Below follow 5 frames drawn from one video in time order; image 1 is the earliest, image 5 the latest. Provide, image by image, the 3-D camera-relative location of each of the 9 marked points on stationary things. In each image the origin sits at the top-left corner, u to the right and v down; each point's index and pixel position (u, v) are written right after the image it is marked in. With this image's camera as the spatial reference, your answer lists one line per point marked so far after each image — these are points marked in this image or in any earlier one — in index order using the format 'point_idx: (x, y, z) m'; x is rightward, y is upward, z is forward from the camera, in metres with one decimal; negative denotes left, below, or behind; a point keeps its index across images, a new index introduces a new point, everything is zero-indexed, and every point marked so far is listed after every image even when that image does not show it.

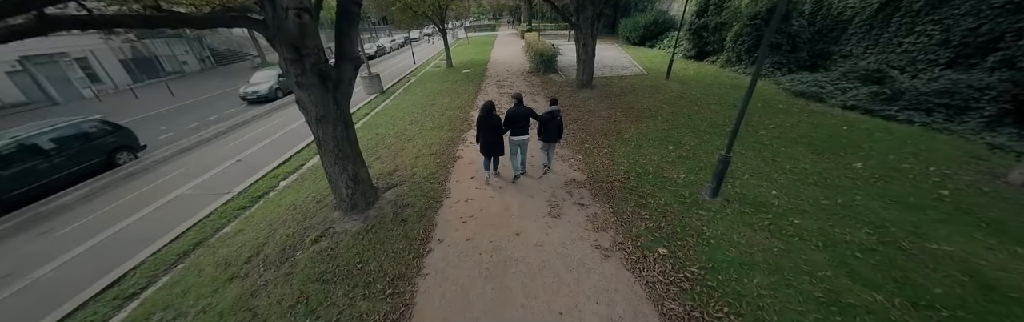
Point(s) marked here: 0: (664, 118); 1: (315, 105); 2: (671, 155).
0: (+4.4, +1.2, +7.8) m
1: (-2.8, +0.8, +3.9) m
2: (+3.4, +0.1, +5.8) m
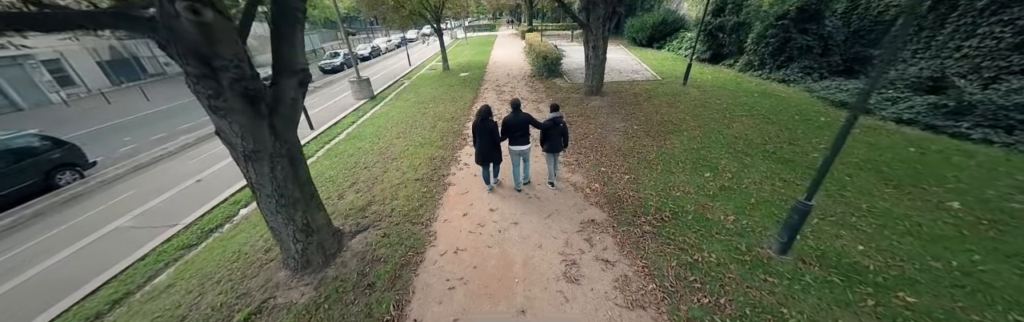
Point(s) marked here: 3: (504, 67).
0: (+4.4, +0.7, +6.7) m
1: (-2.8, +0.3, +2.8) m
2: (+3.4, -0.4, +4.7) m
3: (-0.5, +5.8, +16.8) m
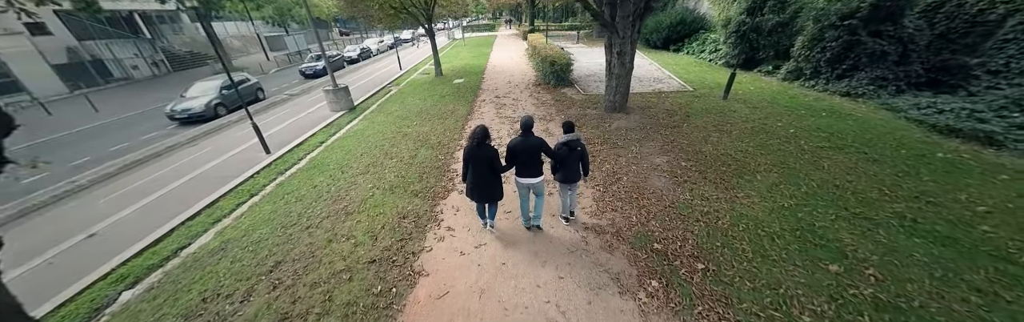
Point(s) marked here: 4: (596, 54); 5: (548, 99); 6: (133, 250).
0: (+4.5, -0.3, +4.7) m
1: (-2.7, -0.7, +0.9) m
2: (+3.5, -1.4, +2.8) m
3: (-0.4, +4.8, +14.8) m
4: (+5.3, +6.8, +17.4) m
5: (+1.3, +2.2, +9.9) m
6: (-7.0, -1.7, +4.9) m
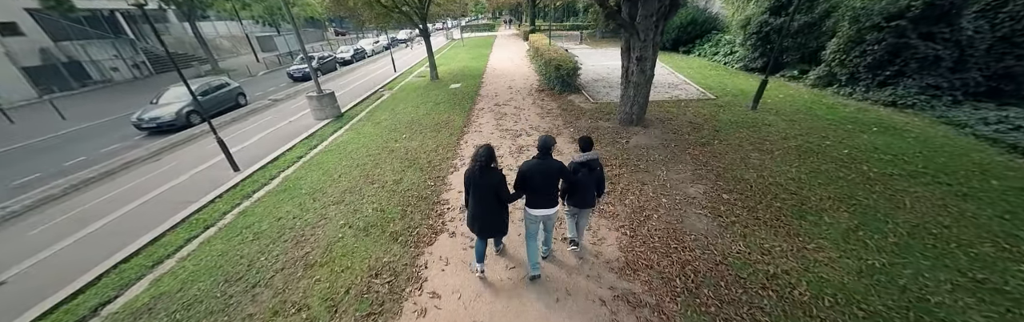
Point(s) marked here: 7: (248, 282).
0: (+4.5, -0.8, +3.8) m
1: (-2.6, -1.2, -0.1) m
2: (+3.6, -1.9, +1.8) m
3: (-0.4, +4.3, +13.8) m
4: (+5.4, +6.3, +16.4) m
5: (+1.4, +1.7, +8.9) m
6: (-6.9, -2.2, +3.9) m
7: (-3.6, -1.6, +3.7) m
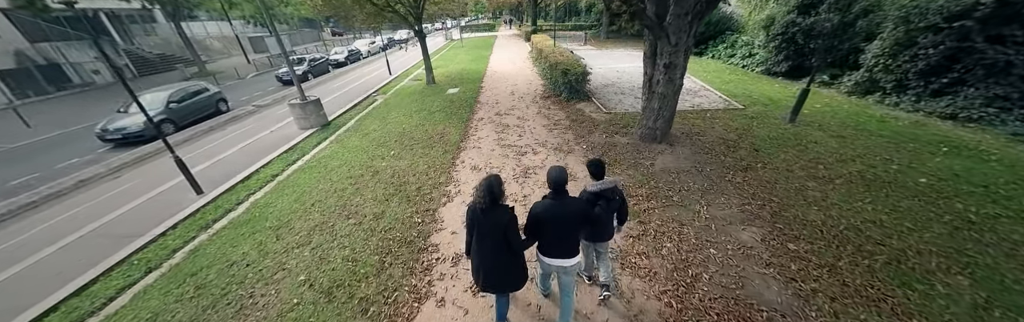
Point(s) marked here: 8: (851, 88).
0: (+4.6, -1.3, +2.8) m
1: (-2.6, -1.7, -1.1) m
2: (+3.6, -2.4, +0.9) m
3: (-0.3, +3.8, +12.9) m
4: (+5.5, +5.8, +15.4) m
5: (+1.5, +1.2, +8.0) m
6: (-6.8, -2.7, +3.0) m
7: (-3.5, -2.1, +2.7) m
8: (+10.7, +2.3, +8.5) m
